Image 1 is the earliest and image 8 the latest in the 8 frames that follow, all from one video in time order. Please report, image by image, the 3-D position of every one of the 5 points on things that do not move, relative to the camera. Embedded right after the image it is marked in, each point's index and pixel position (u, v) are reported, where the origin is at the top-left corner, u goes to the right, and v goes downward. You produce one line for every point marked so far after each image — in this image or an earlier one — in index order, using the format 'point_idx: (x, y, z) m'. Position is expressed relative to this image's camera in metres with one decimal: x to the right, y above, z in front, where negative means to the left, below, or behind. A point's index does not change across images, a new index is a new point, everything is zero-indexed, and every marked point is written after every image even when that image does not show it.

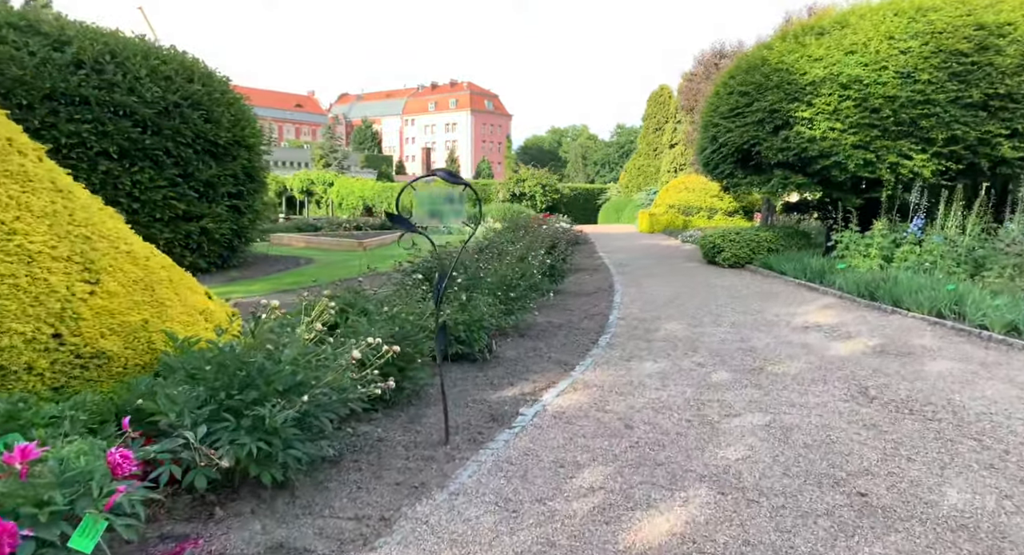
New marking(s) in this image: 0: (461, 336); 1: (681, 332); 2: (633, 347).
0: (-0.4, -0.5, +4.9) m
1: (+1.7, -0.6, +6.4) m
2: (+1.1, -0.6, +5.7) m
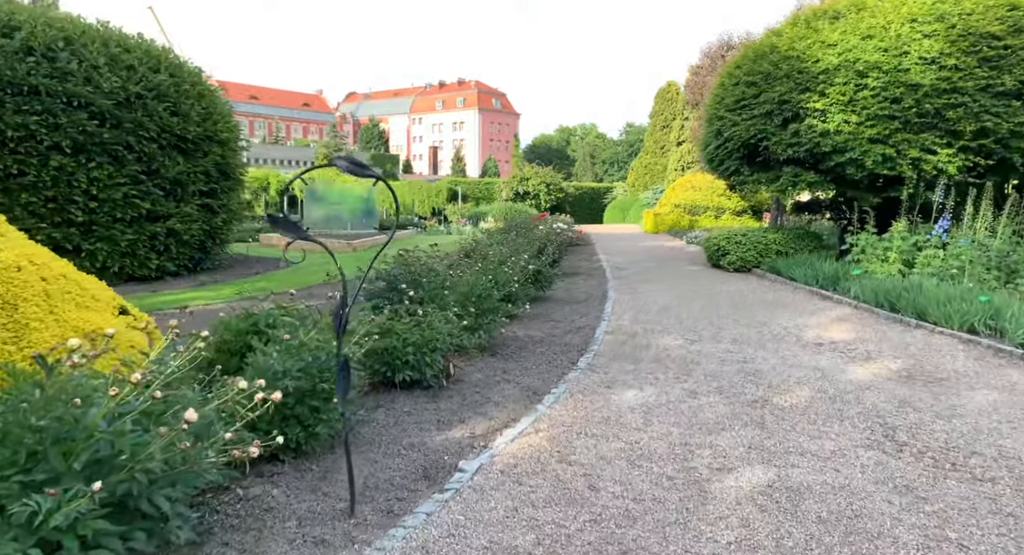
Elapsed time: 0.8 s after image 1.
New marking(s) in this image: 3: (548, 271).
0: (-0.7, -0.6, +4.2) m
1: (+1.4, -0.7, +5.6) m
2: (+0.8, -0.7, +4.9) m
3: (+0.5, +0.1, +8.6) m
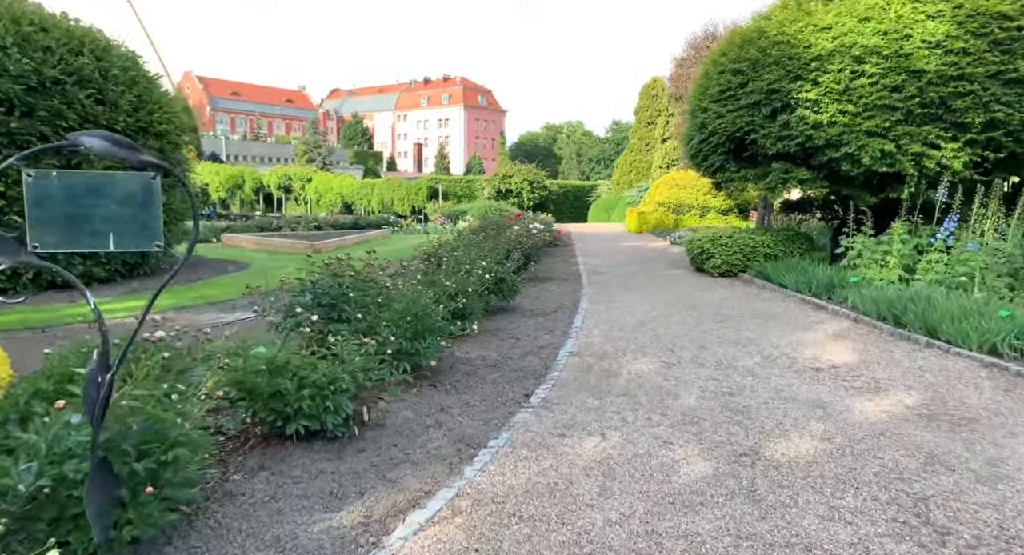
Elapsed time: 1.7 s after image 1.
0: (-1.1, -0.7, +3.2) m
1: (+1.0, -0.8, +4.7) m
2: (+0.4, -0.8, +4.0) m
3: (+0.1, 0.0, +7.7) m
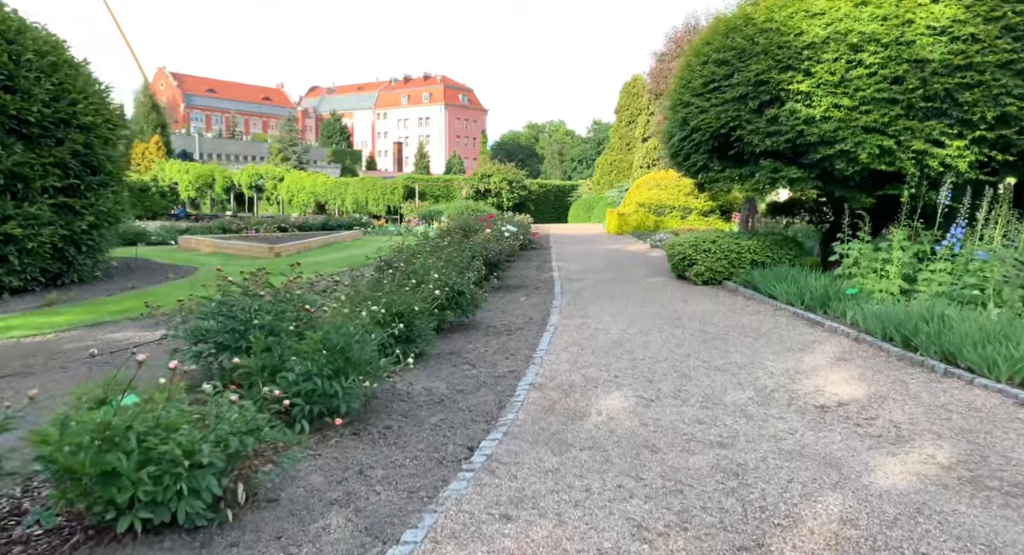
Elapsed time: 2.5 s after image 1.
0: (-1.4, -0.8, +2.4) m
1: (+0.7, -0.9, +3.9) m
2: (+0.1, -1.0, +3.2) m
3: (-0.4, -0.1, +6.9) m
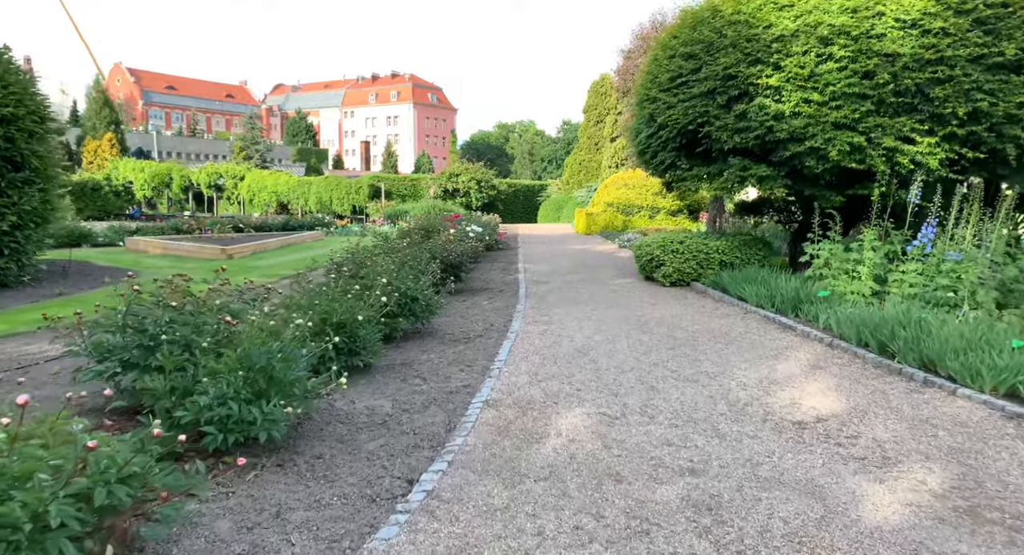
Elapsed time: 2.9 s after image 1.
0: (-1.6, -0.9, +1.9) m
1: (+0.4, -0.9, +3.5) m
2: (-0.2, -1.0, +2.8) m
3: (-0.8, -0.2, +6.4) m
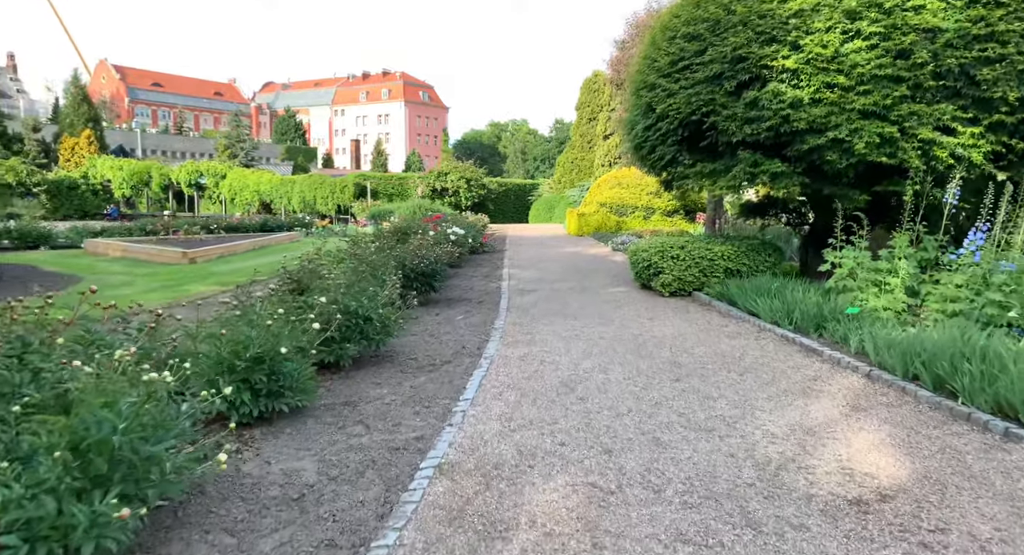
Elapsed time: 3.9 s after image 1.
0: (-1.7, -1.0, +0.8) m
1: (+0.2, -1.1, +2.5) m
2: (-0.3, -1.1, +1.7) m
3: (-1.0, -0.3, +5.4) m
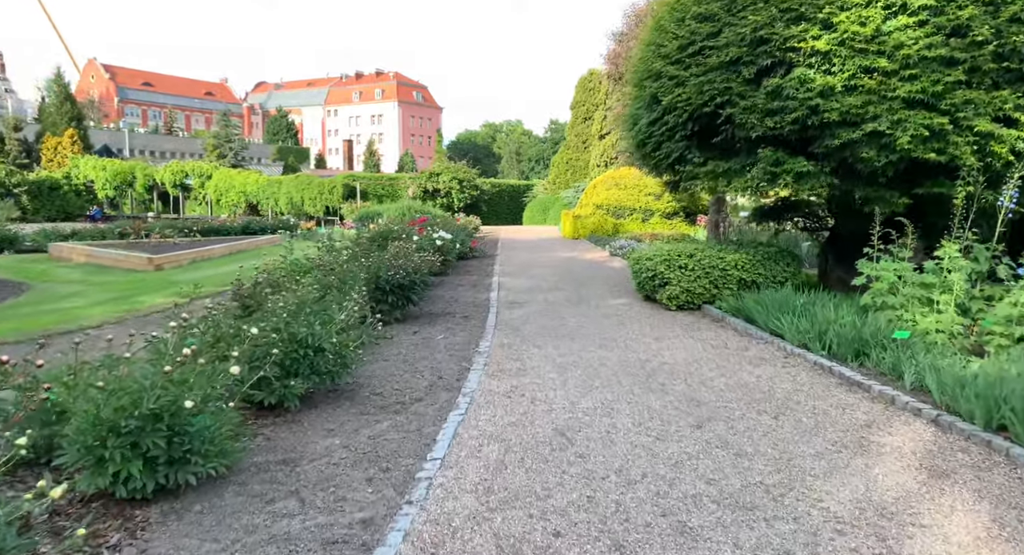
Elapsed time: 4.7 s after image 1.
0: (-1.8, -1.1, -0.1) m
1: (+0.1, -1.2, +1.6) m
2: (-0.4, -1.3, +0.8) m
3: (-1.1, -0.4, +4.5) m
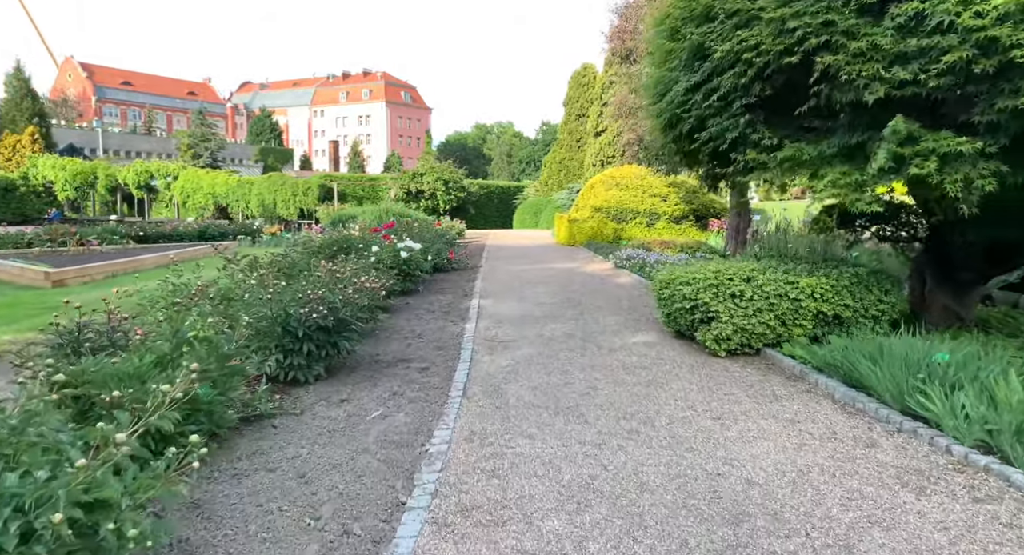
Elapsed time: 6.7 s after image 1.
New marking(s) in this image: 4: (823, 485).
0: (-1.9, -1.4, -2.4) m
1: (0.0, -1.4, -0.7) m
2: (-0.5, -1.5, -1.5) m
3: (-1.3, -0.7, +2.2) m
4: (+1.5, -1.0, +3.0) m
